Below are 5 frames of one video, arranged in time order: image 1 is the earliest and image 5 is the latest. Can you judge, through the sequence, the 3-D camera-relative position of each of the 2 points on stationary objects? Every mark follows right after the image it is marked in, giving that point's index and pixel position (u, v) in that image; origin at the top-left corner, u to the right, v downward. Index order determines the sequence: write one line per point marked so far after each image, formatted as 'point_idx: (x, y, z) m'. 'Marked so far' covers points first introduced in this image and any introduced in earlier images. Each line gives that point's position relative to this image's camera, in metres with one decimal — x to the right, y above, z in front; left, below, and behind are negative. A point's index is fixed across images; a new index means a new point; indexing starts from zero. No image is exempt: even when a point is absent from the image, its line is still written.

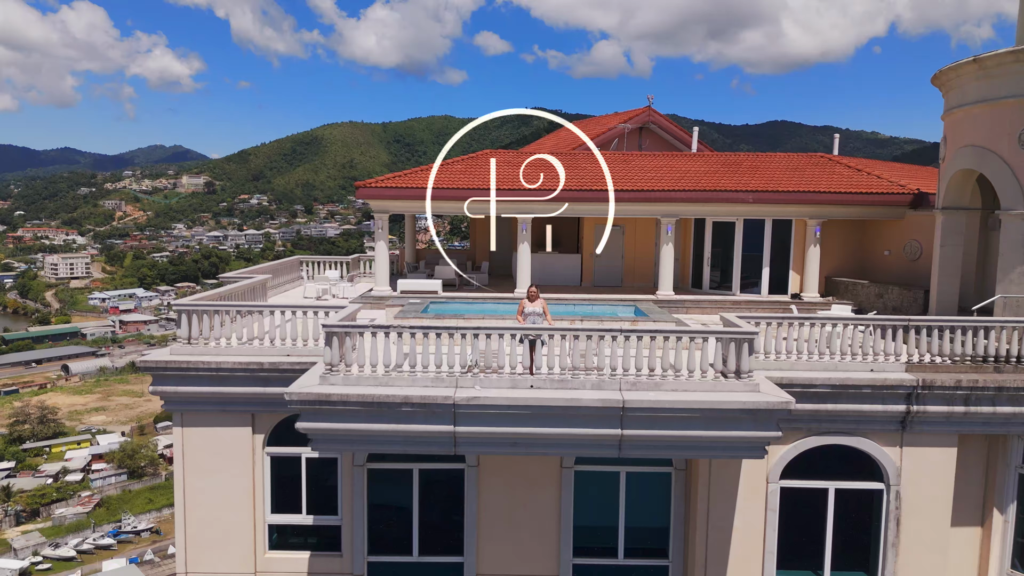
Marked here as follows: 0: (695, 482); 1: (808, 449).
0: (+2.3, -2.4, +7.8) m
1: (+3.6, -2.0, +7.7) m
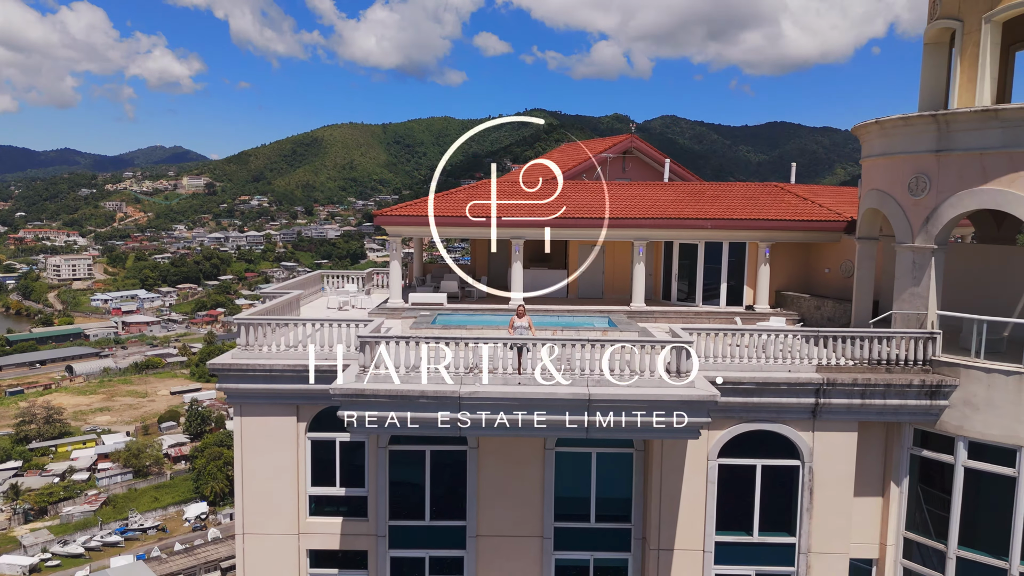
0: (+2.1, -2.7, +9.7) m
1: (+3.5, -2.3, +9.6) m
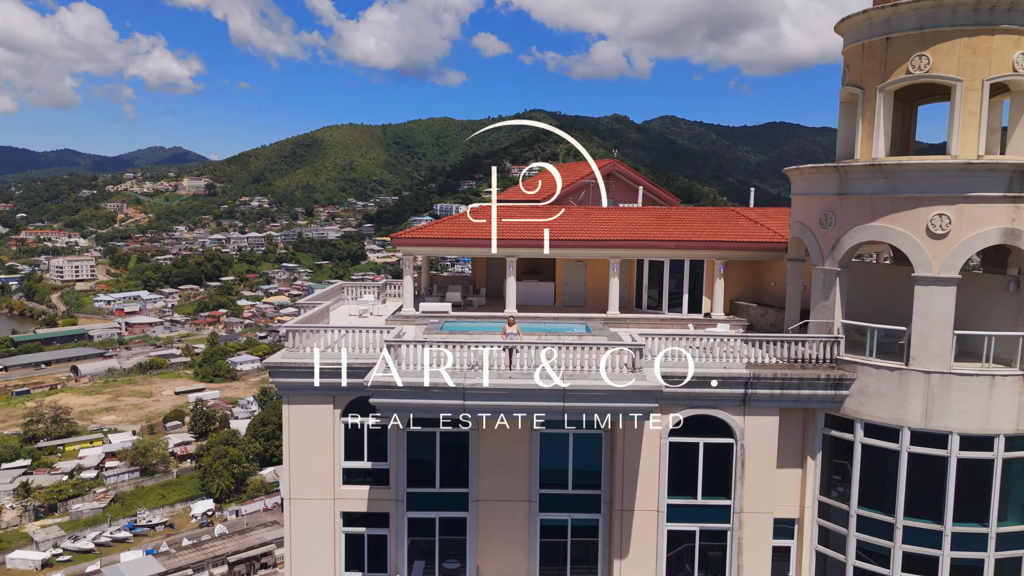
0: (+2.0, -3.0, +12.2) m
1: (+3.4, -2.5, +12.1) m
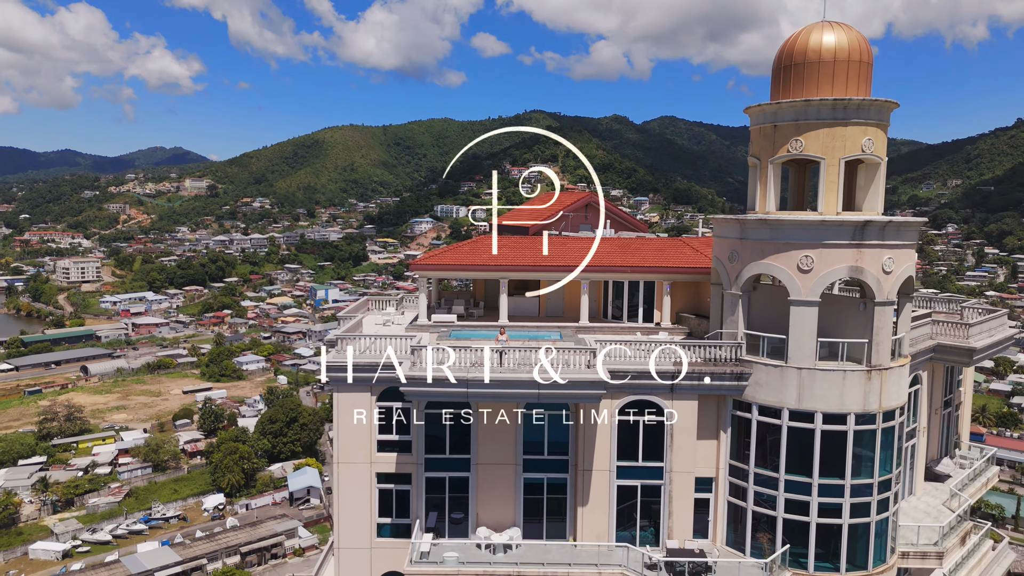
0: (+1.8, -3.5, +16.6) m
1: (+3.1, -3.0, +16.5) m
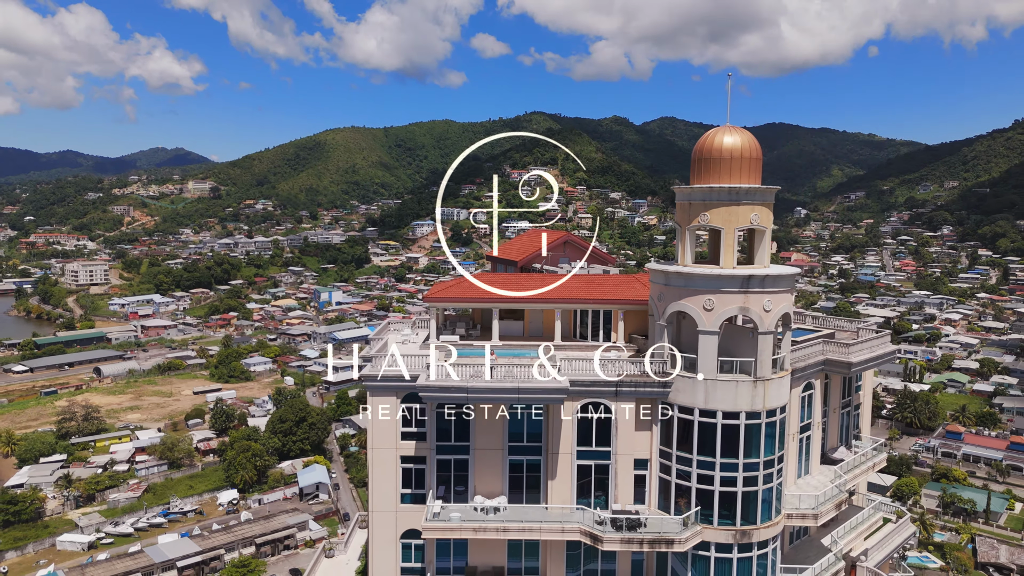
0: (+1.3, -4.6, +22.7) m
1: (+2.7, -4.2, +22.6) m
